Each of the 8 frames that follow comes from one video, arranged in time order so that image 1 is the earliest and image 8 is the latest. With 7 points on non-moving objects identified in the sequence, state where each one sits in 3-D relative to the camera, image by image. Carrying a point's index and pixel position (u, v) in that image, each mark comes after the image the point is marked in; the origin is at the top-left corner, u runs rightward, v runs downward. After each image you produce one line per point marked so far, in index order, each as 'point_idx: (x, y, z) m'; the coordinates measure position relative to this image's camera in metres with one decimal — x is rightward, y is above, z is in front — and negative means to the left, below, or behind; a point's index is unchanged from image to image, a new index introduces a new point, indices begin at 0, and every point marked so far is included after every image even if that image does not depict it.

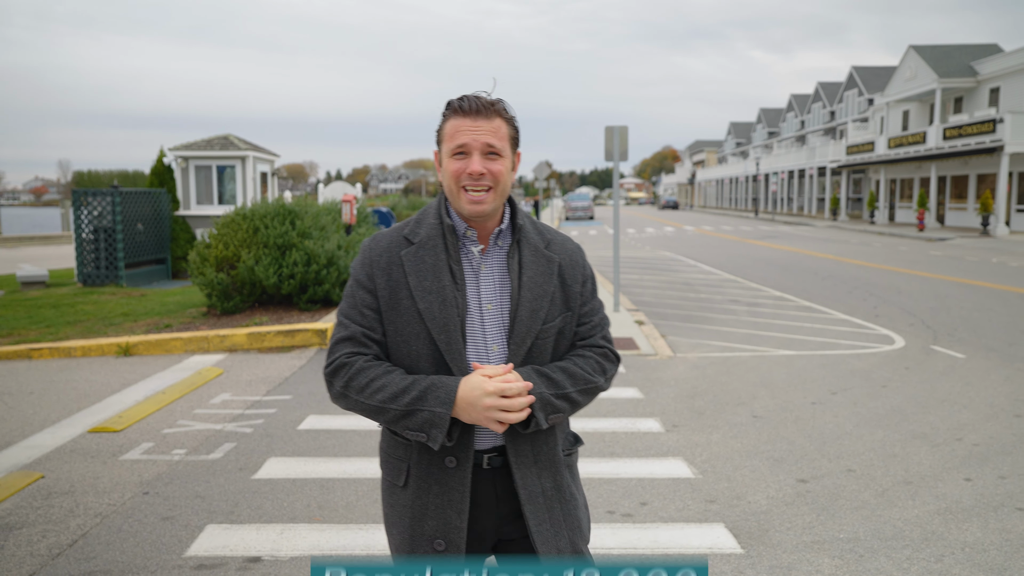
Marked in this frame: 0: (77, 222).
0: (-8.6, +1.3, +14.9) m
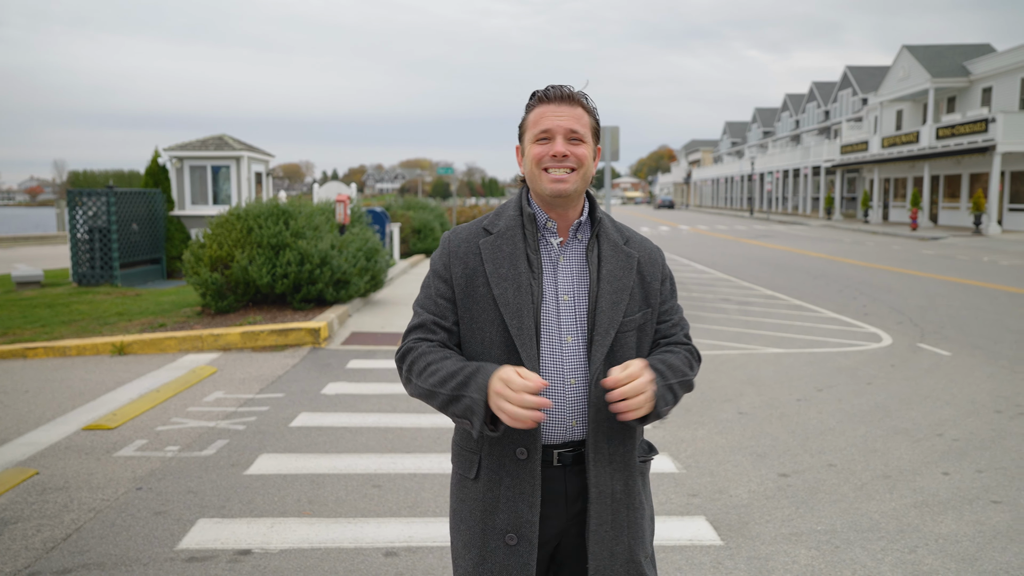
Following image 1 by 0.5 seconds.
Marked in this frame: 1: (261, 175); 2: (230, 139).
0: (-8.8, +1.3, +14.9) m
1: (-6.4, +2.9, +19.3) m
2: (-6.9, +3.7, +18.6) m
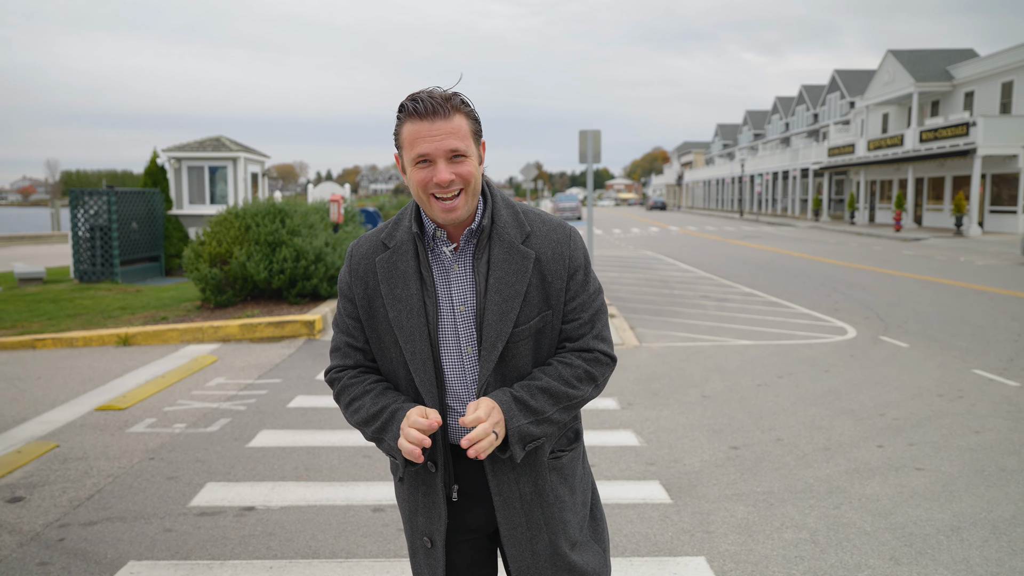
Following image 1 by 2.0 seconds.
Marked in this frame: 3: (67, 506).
0: (-9.0, +1.4, +15.4) m
1: (-6.7, +3.0, +19.8) m
2: (-7.2, +3.7, +19.0) m
3: (-2.7, -1.3, +4.6) m
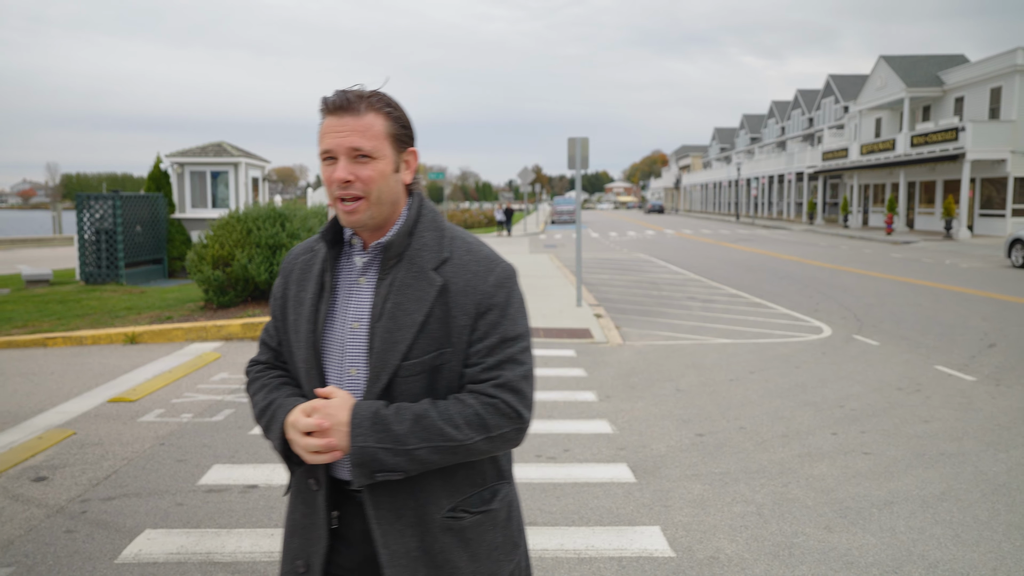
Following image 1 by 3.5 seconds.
0: (-9.1, +1.3, +15.8) m
1: (-6.8, +2.9, +20.3) m
2: (-7.3, +3.7, +19.5) m
3: (-2.9, -1.3, +5.0) m
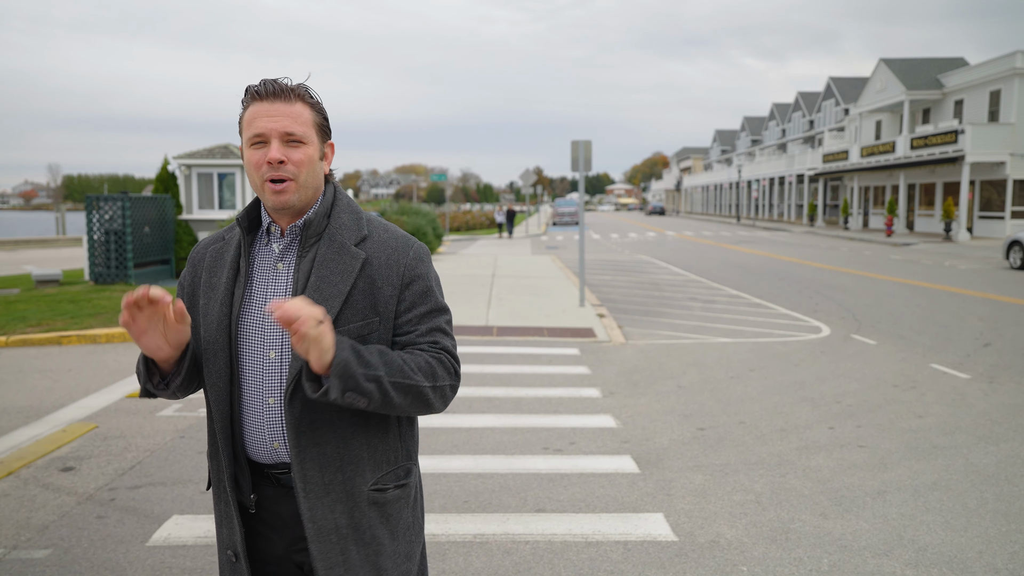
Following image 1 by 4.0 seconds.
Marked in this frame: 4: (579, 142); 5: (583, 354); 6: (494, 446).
0: (-9.1, +1.3, +16.1) m
1: (-6.8, +2.9, +20.5) m
2: (-7.3, +3.7, +19.7) m
3: (-2.8, -1.3, +5.3) m
4: (+1.2, +2.6, +13.6) m
5: (+0.9, -0.8, +9.5) m
6: (-0.1, -1.2, +5.9) m
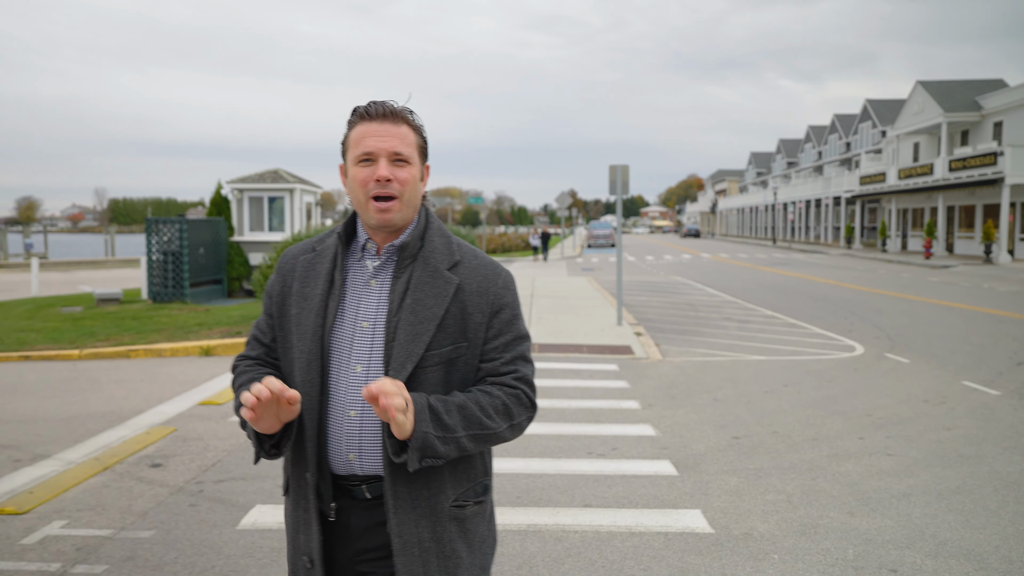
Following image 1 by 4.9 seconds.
0: (-8.2, +0.9, +17.0) m
1: (-5.7, +2.4, +21.4) m
2: (-6.2, +3.2, +20.6) m
3: (-2.4, -1.4, +5.8) m
4: (+2.0, +2.3, +14.1) m
5: (+1.4, -1.1, +9.9) m
6: (+0.2, -1.4, +6.3) m
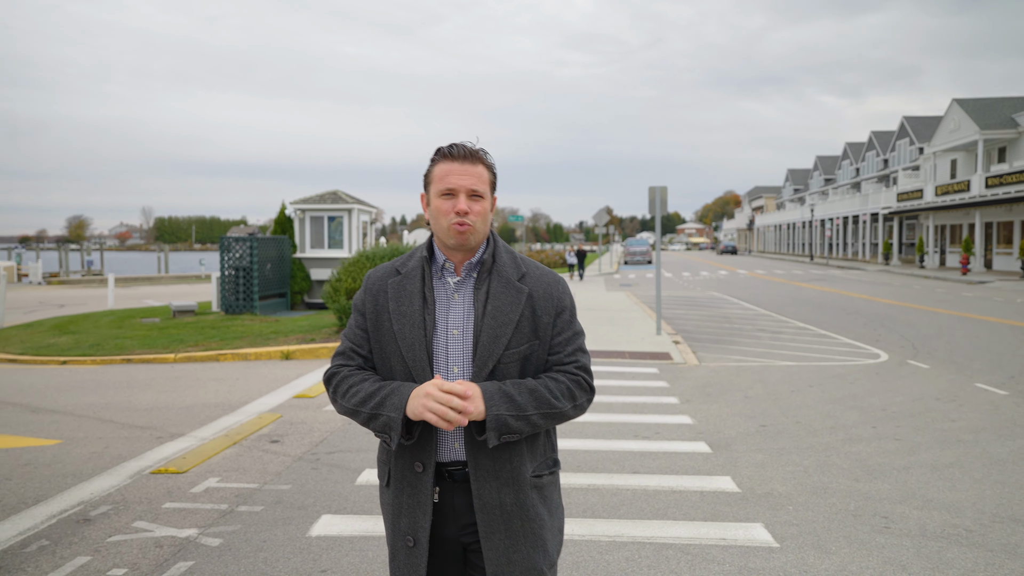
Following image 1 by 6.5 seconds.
0: (-7.1, +0.6, +18.5) m
1: (-4.4, +2.0, +22.8) m
2: (-5.0, +2.8, +22.1) m
3: (-1.9, -1.5, +7.0) m
4: (+2.9, +2.0, +15.1) m
5: (+2.2, -1.2, +11.0) m
6: (+0.8, -1.4, +7.4) m
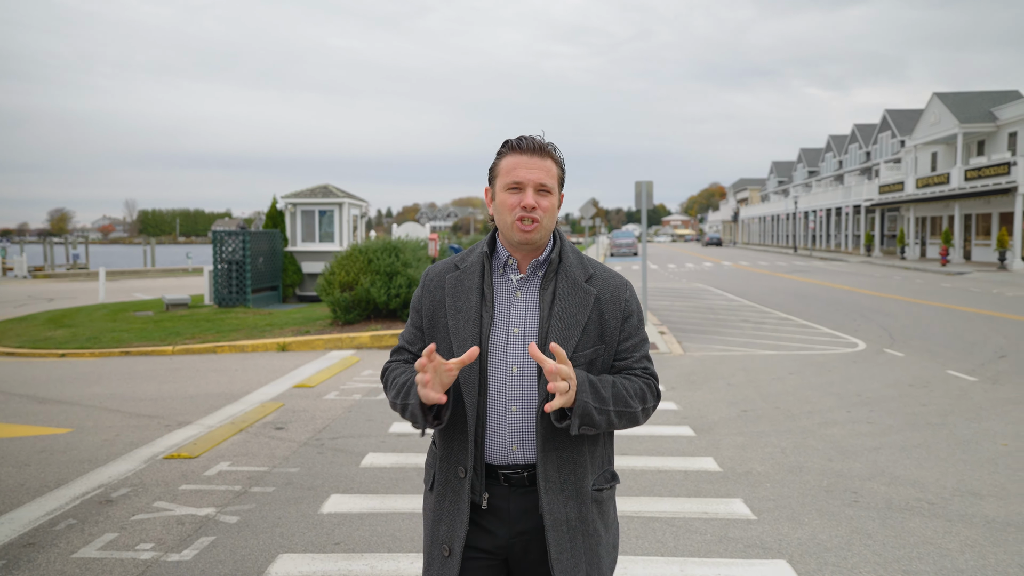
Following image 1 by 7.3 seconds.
0: (-7.4, +0.8, +18.7) m
1: (-4.8, +2.2, +23.0) m
2: (-5.3, +3.0, +22.3) m
3: (-1.9, -1.4, +7.4) m
4: (+2.7, +2.2, +15.5) m
5: (+2.1, -1.1, +11.4) m
6: (+0.8, -1.4, +7.8) m
